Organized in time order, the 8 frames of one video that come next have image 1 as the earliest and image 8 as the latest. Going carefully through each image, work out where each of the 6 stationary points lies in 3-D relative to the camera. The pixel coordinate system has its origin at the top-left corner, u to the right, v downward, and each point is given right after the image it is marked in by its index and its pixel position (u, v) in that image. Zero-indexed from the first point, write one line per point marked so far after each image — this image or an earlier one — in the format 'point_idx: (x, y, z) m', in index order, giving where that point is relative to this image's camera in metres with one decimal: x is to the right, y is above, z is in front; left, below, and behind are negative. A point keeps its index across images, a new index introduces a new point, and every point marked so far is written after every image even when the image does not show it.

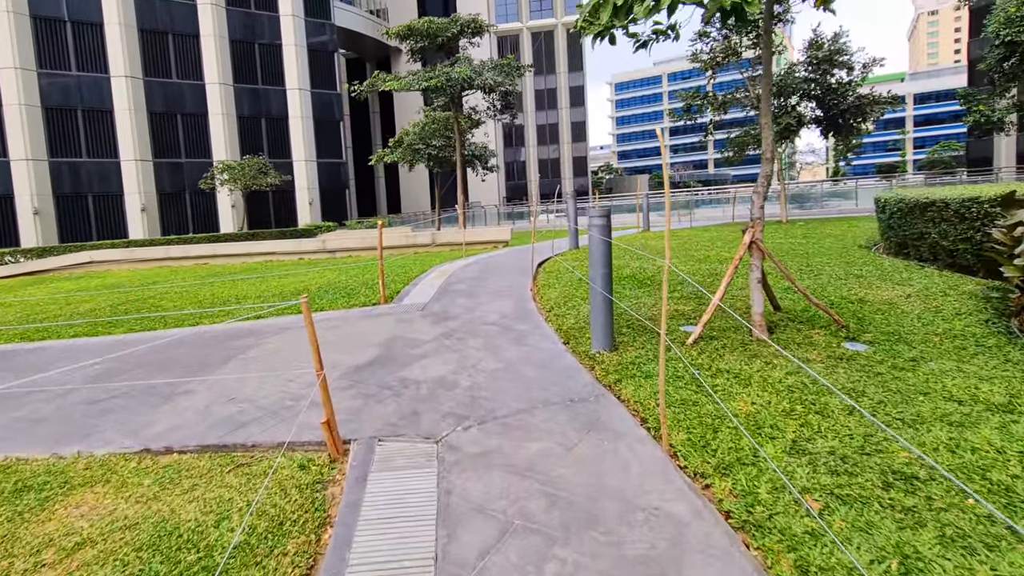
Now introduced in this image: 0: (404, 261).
0: (-2.8, +0.6, +13.0) m
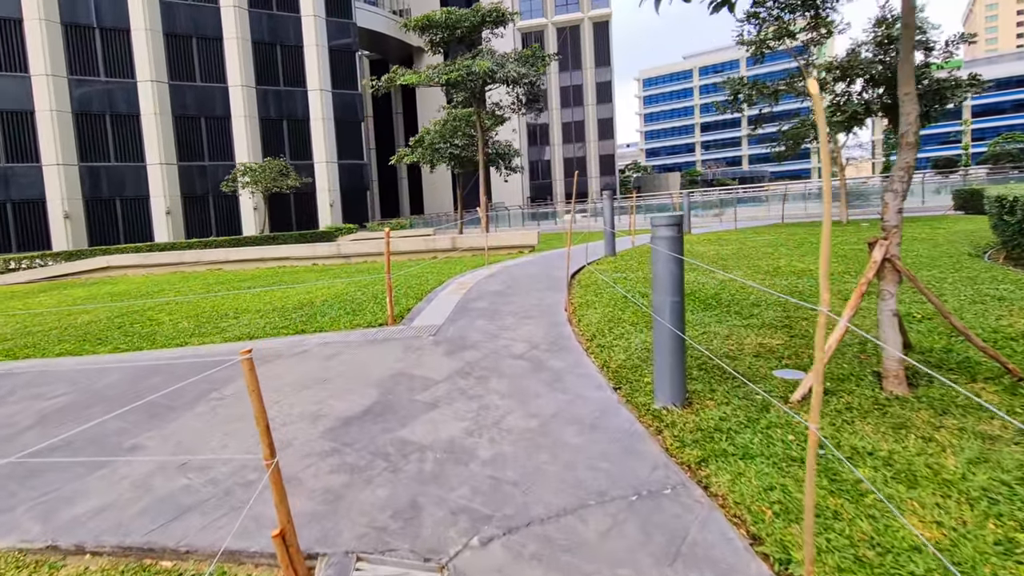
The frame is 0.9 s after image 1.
0: (-2.1, +0.4, +11.8) m
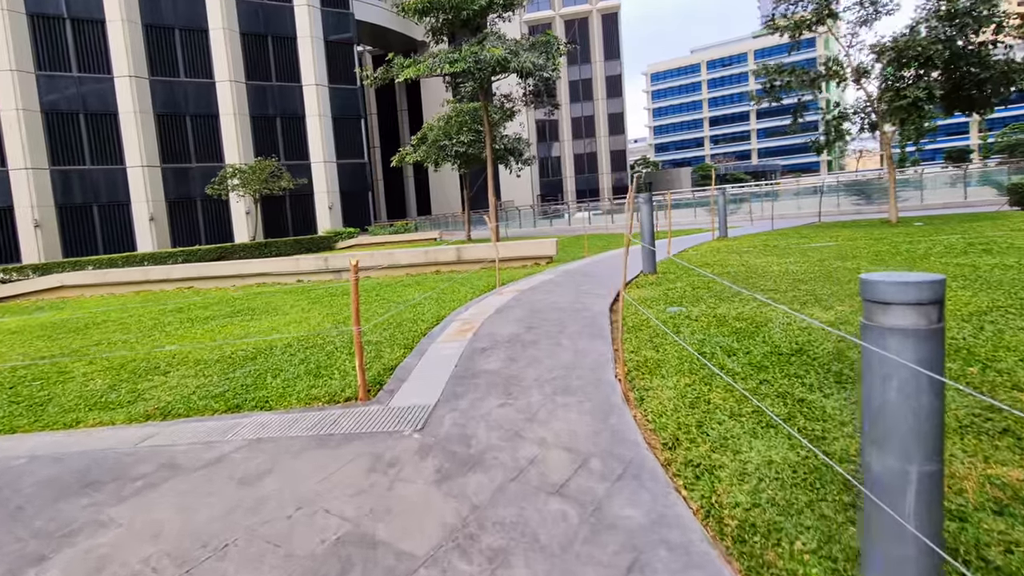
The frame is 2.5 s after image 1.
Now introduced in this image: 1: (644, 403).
0: (-1.8, -0.2, +9.6) m
1: (+1.2, -1.0, +4.3) m
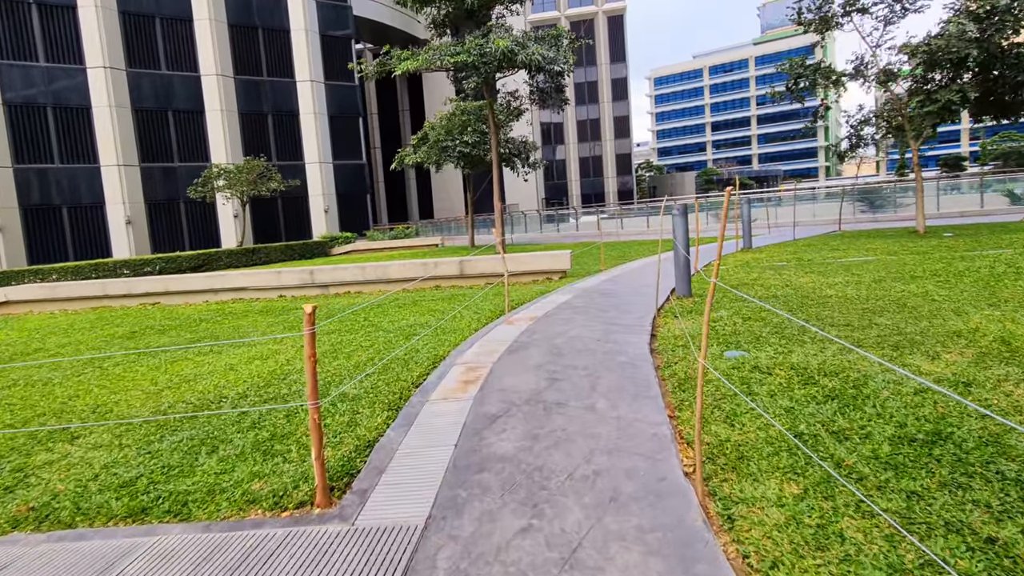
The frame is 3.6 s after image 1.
0: (-1.6, -0.6, +8.2) m
1: (+1.3, -1.4, +2.8) m
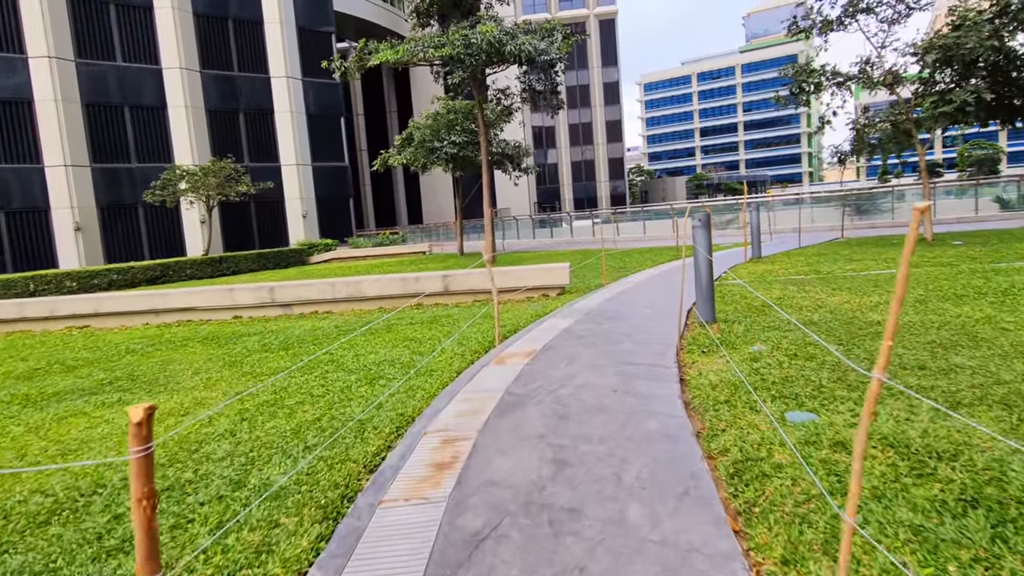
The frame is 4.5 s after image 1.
0: (-1.8, -1.0, +6.7) m
1: (+1.3, -1.8, +1.4) m
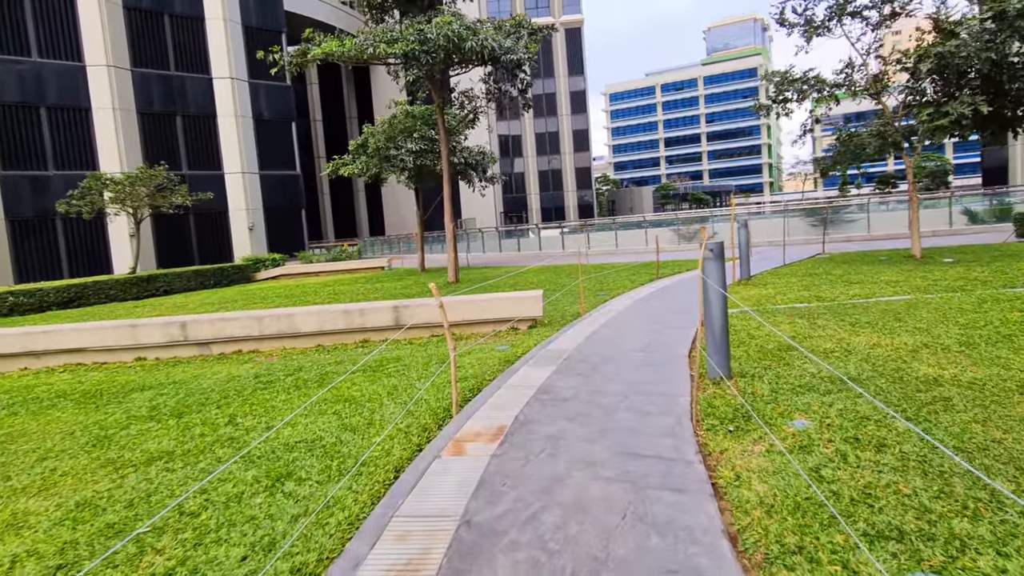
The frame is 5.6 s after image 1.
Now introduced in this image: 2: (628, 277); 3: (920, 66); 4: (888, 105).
0: (-2.2, -1.6, +4.9) m
1: (+1.3, -2.2, -0.2) m
2: (+3.6, +0.3, +15.2) m
3: (+12.7, +7.1, +15.3) m
4: (+11.4, +5.5, +14.7) m
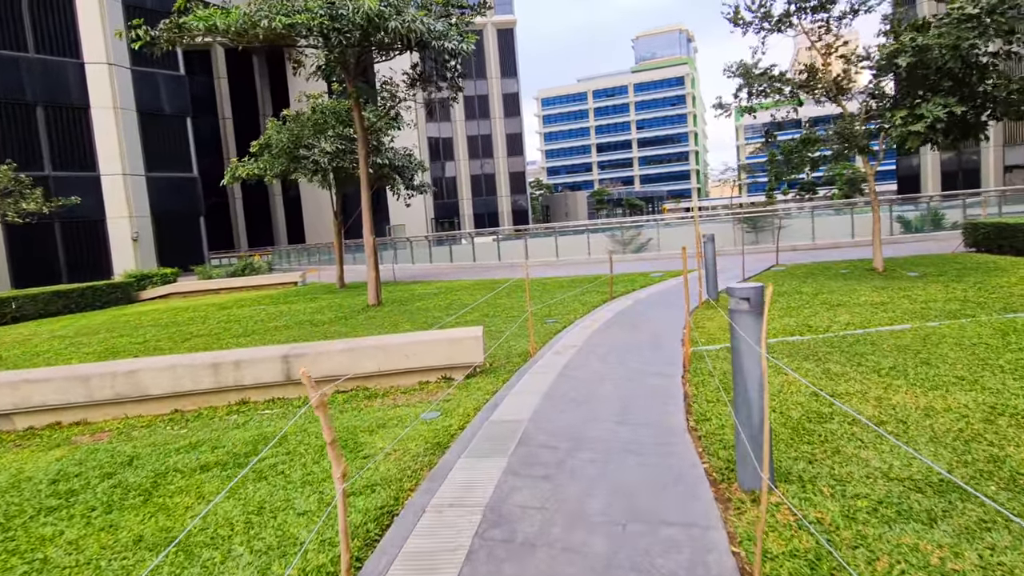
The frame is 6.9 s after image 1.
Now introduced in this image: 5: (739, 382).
0: (-2.5, -2.2, +2.3) m
1: (+1.6, -2.7, -2.3) m
2: (+1.8, -0.2, +13.3) m
3: (+10.7, +6.7, +14.7) m
4: (+9.5, +5.1, +13.8) m
5: (+1.8, -0.7, +3.8) m
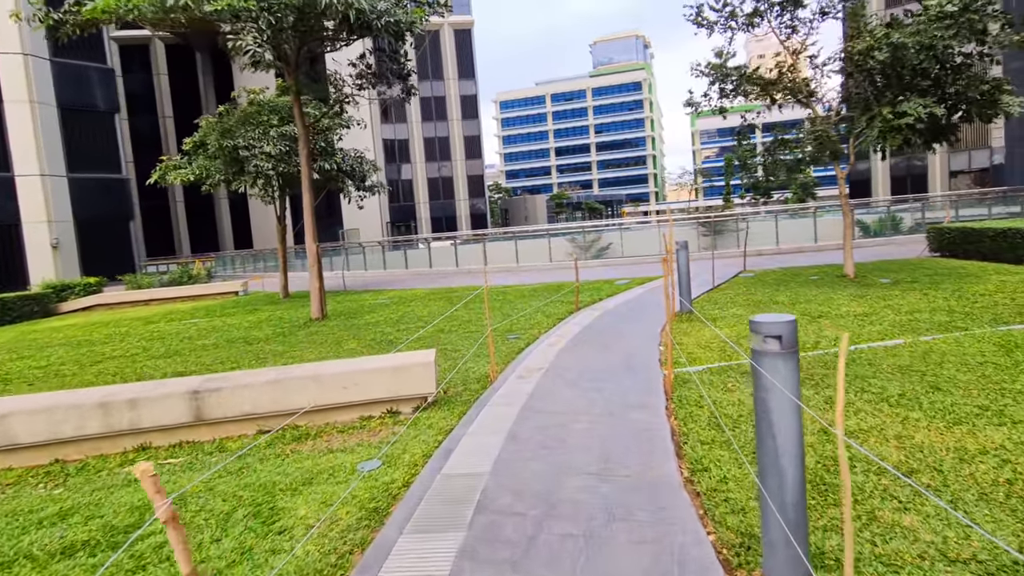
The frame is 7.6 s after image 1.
0: (-2.6, -2.4, +1.0) m
1: (+1.8, -2.9, -3.3) m
2: (+0.8, -0.5, +12.3) m
3: (+9.5, +6.5, +14.4) m
4: (+8.4, +4.9, +13.5) m
5: (+1.5, -0.9, +2.9) m
